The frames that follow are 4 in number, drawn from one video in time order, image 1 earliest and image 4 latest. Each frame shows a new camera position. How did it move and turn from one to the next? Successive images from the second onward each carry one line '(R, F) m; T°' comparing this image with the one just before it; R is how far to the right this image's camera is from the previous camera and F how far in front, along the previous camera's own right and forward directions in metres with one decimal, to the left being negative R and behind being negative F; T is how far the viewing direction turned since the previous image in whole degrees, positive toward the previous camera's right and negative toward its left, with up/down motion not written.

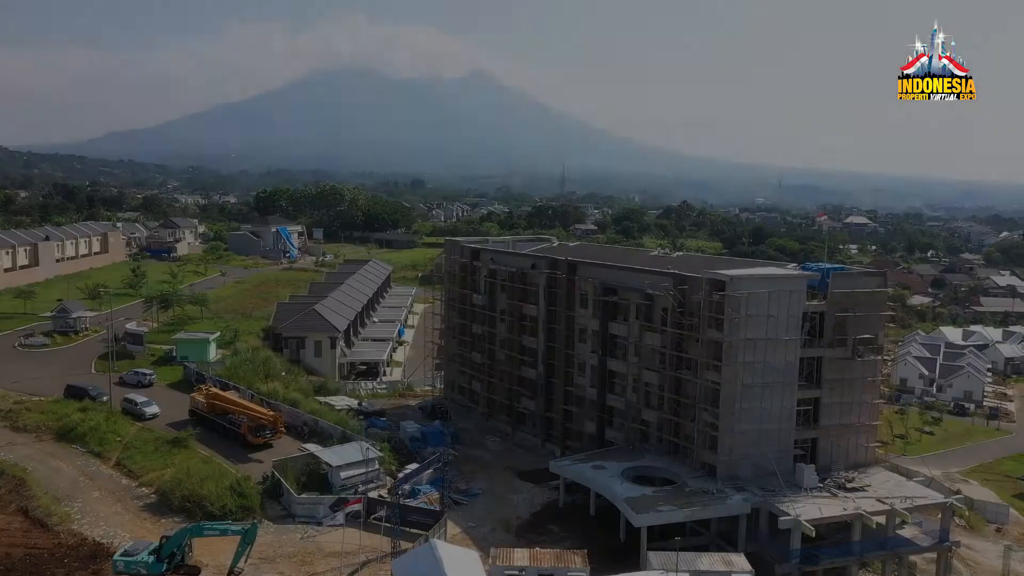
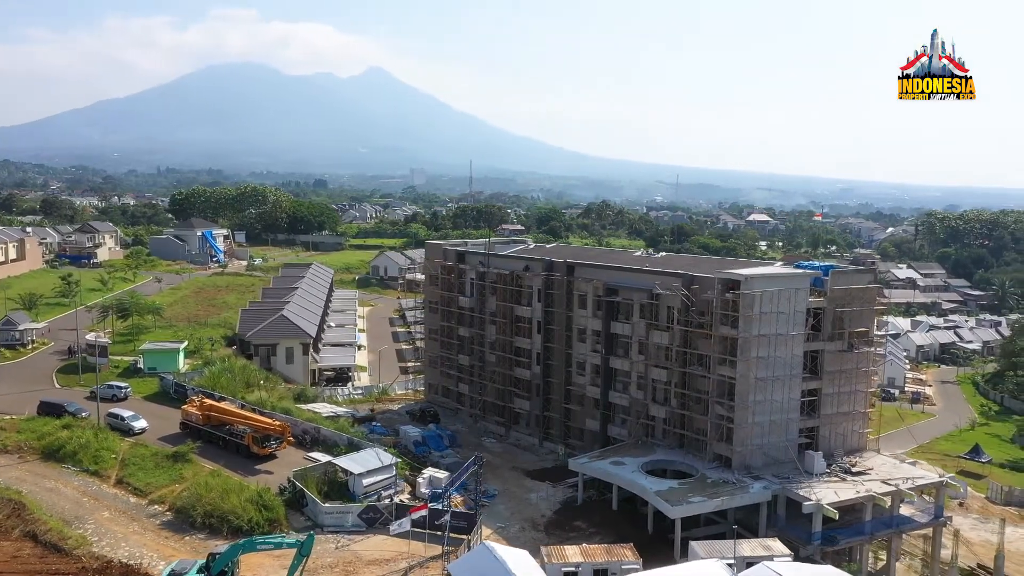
(-4.2, -0.2) m; +7°
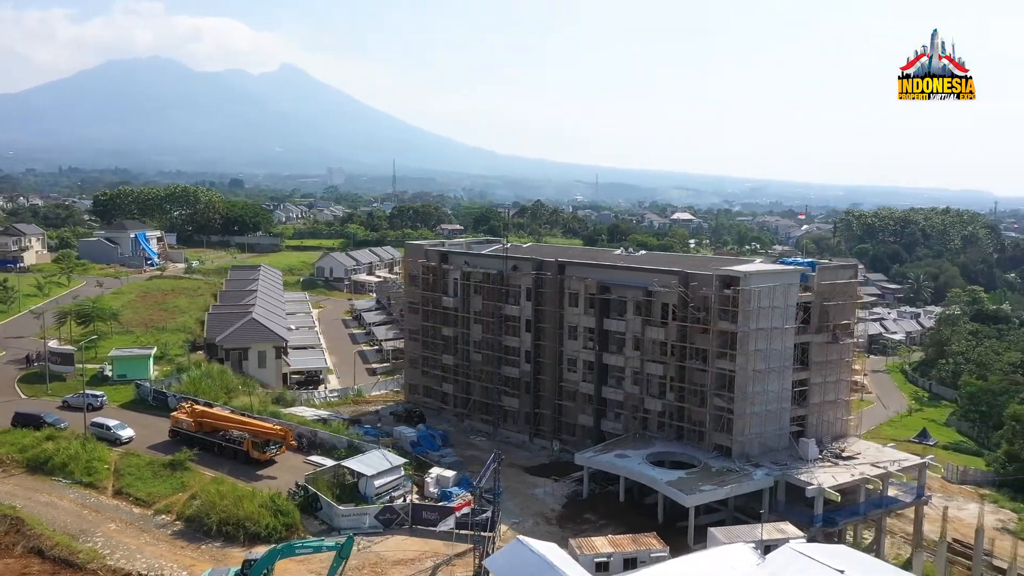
(-3.2, -0.3) m; +6°
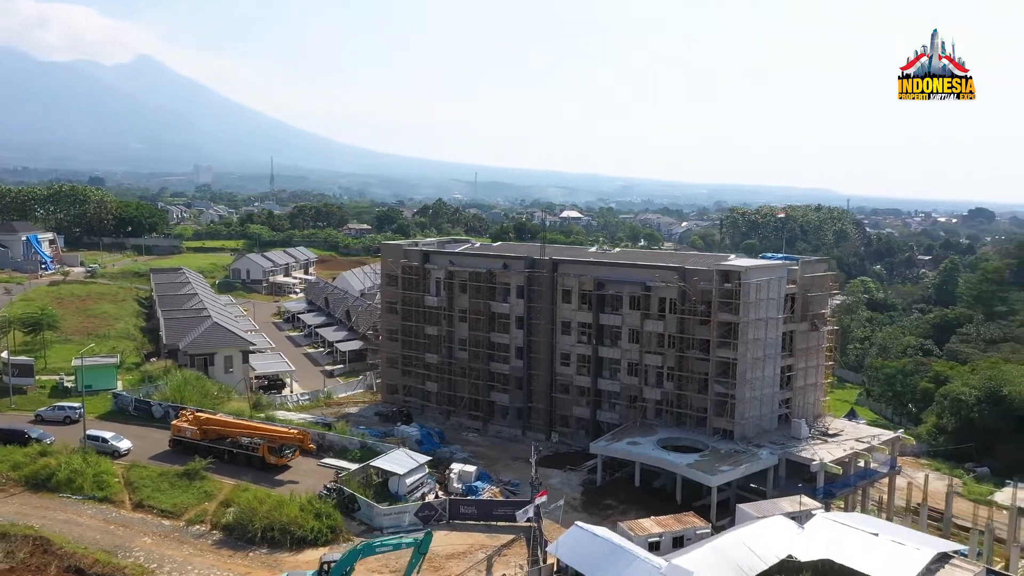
(-5.4, -0.5) m; +9°
